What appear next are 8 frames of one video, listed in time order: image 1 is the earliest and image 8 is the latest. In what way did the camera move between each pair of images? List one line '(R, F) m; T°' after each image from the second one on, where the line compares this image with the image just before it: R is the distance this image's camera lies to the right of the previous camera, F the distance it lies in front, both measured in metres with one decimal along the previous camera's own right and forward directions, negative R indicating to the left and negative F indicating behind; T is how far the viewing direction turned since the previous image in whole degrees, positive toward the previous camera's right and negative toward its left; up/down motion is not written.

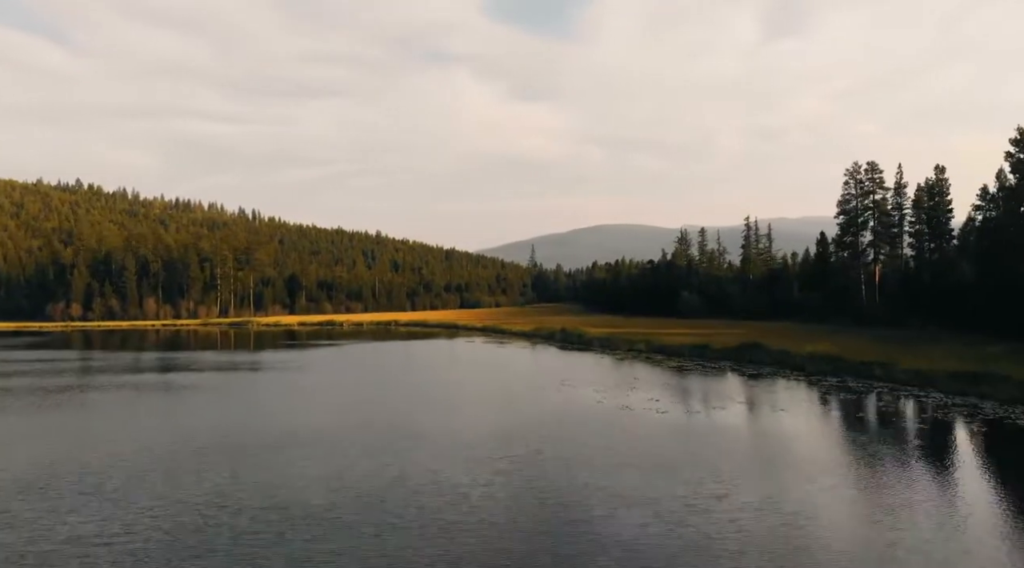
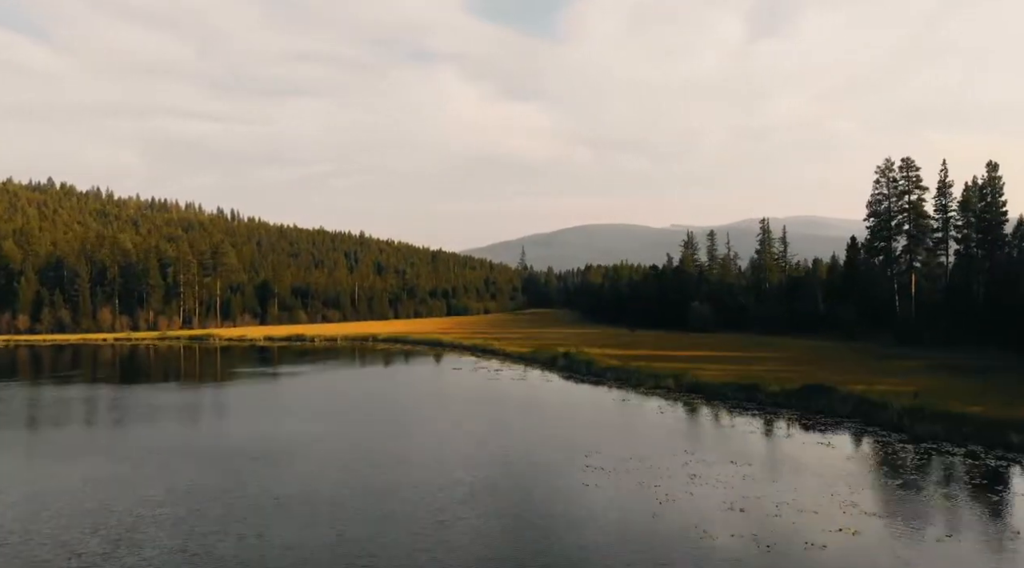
(-0.5, +9.7) m; +1°
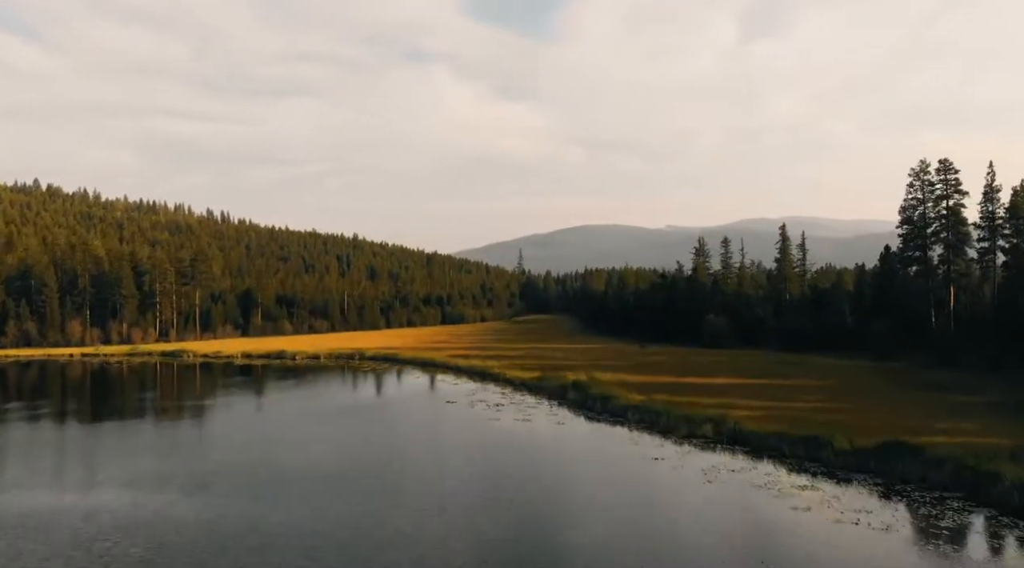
(-0.4, +6.8) m; 0°
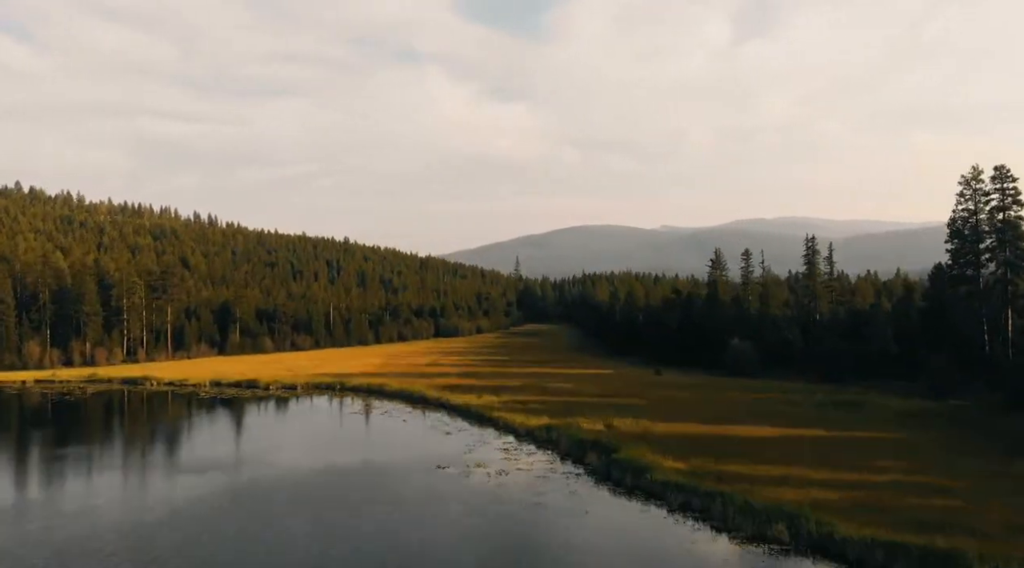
(-0.5, +8.2) m; 0°
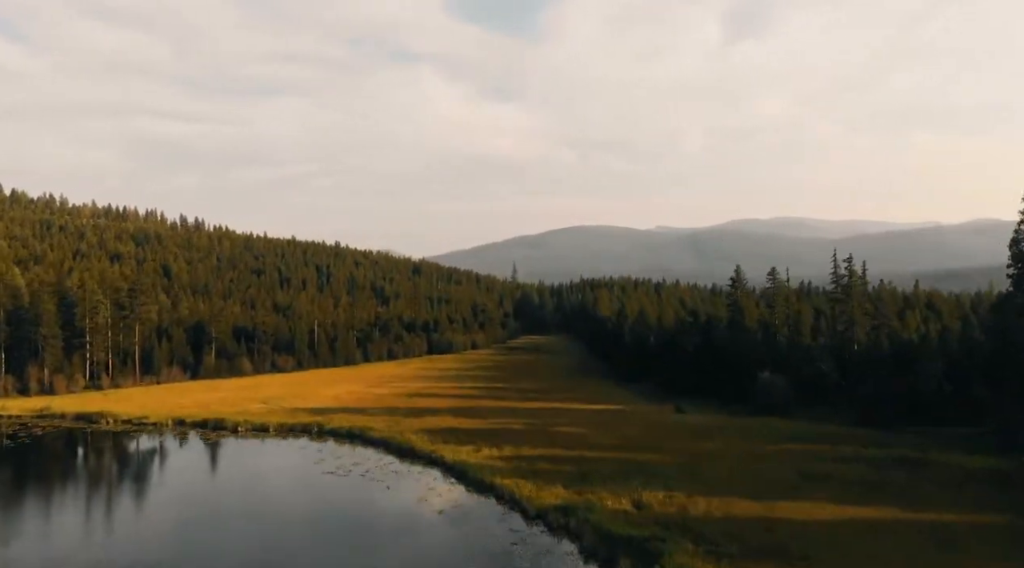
(-0.6, +8.1) m; 0°
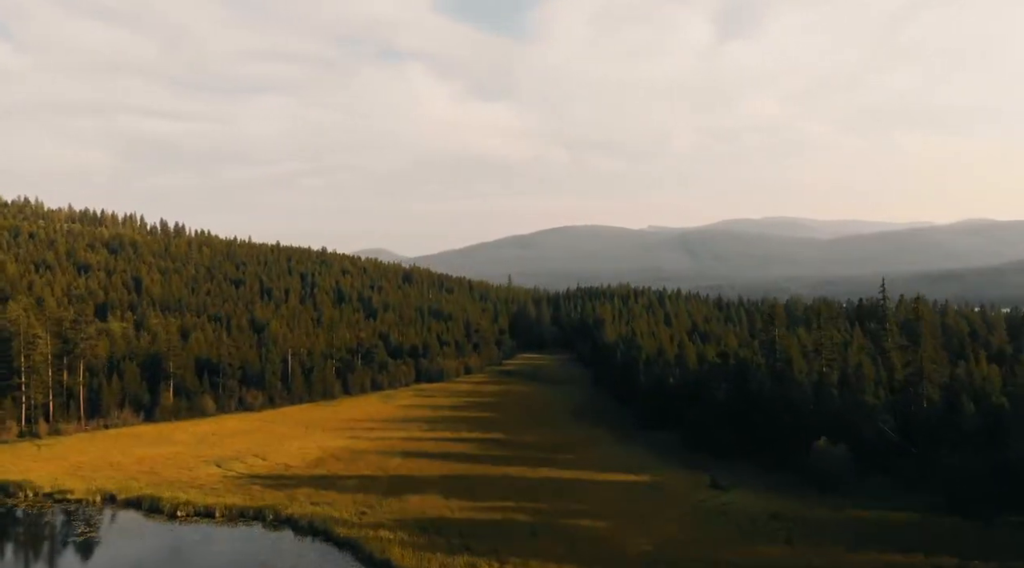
(-0.6, +11.2) m; +1°
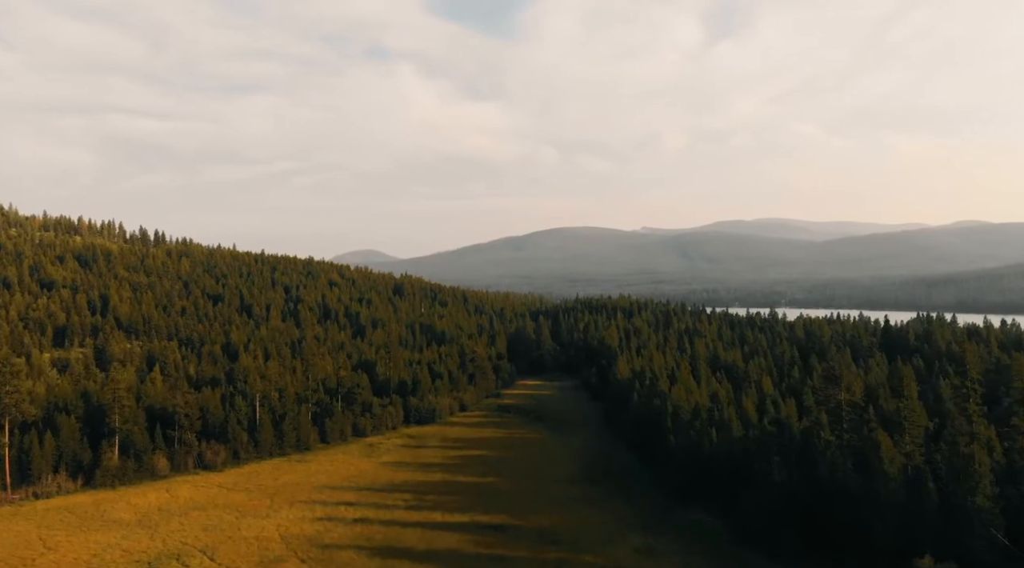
(-0.9, +12.2) m; +1°
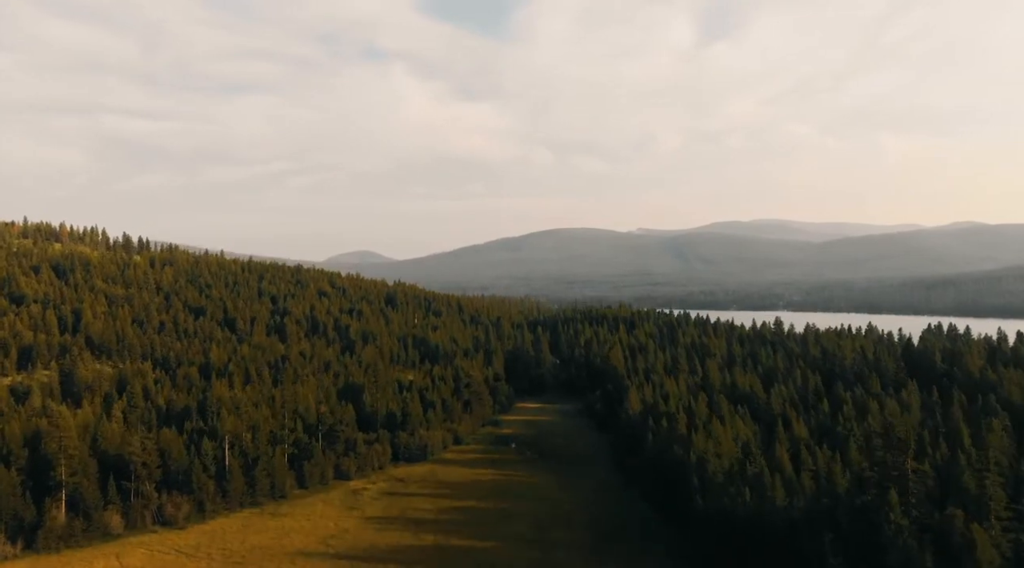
(-0.4, +8.9) m; 0°
